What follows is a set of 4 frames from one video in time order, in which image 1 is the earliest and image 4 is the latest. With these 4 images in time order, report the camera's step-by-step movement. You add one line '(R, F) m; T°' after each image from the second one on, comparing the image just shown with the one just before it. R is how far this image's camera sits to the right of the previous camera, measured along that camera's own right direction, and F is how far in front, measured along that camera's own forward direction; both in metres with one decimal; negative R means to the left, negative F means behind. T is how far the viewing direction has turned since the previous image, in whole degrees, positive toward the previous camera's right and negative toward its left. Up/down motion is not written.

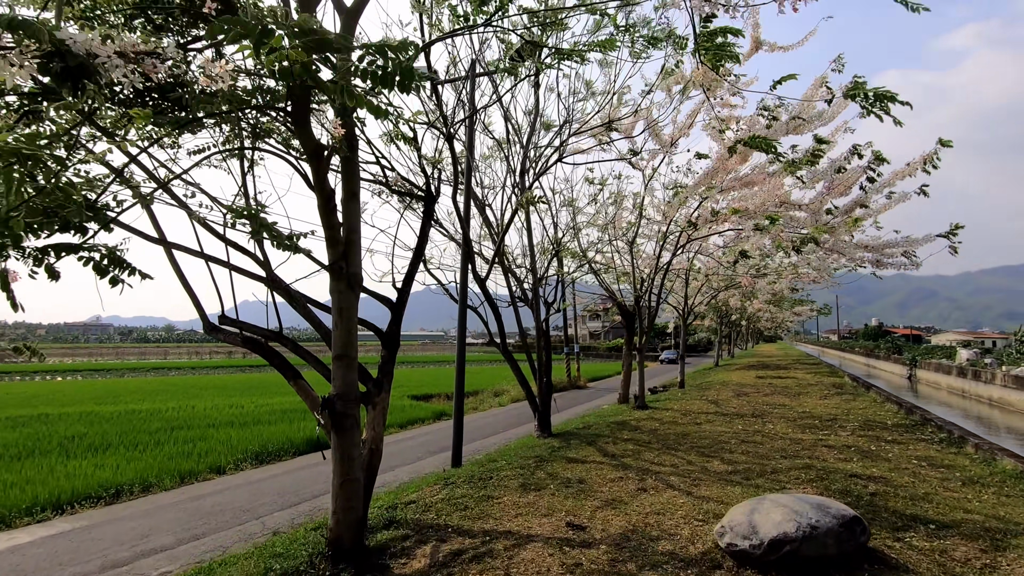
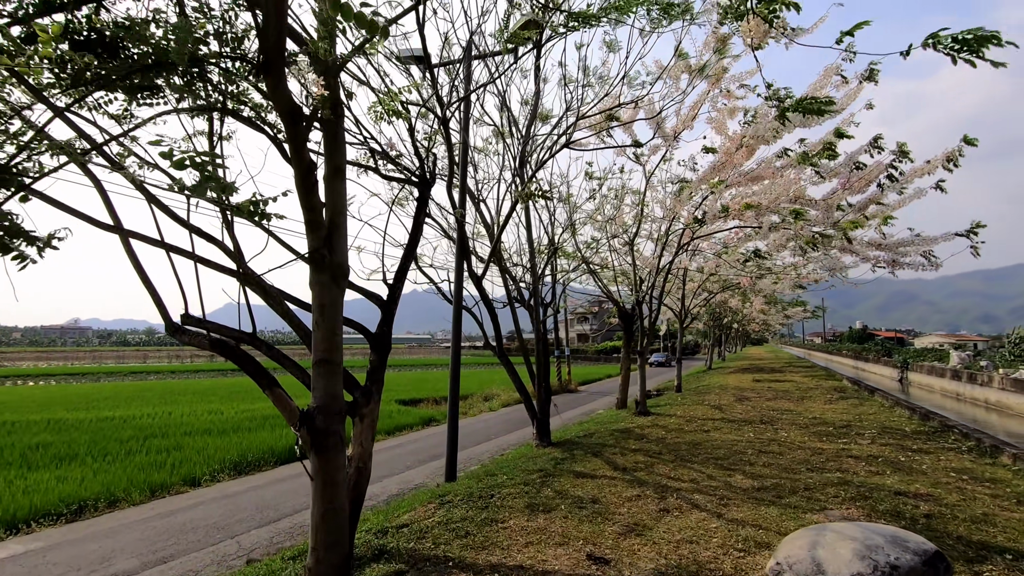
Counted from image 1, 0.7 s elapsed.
(-0.1, +0.5) m; +1°
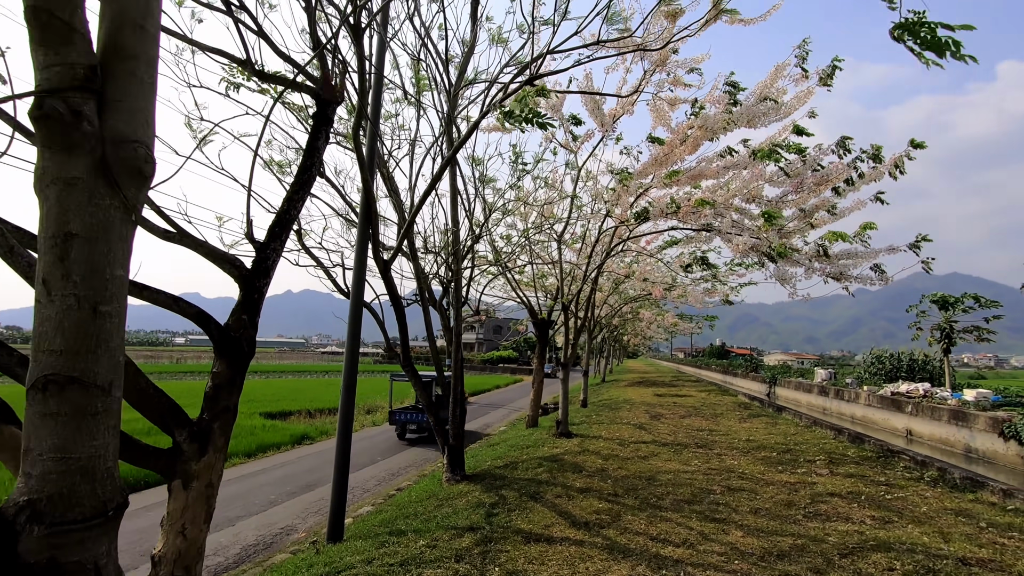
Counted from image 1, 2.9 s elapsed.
(-0.3, +1.5) m; +12°
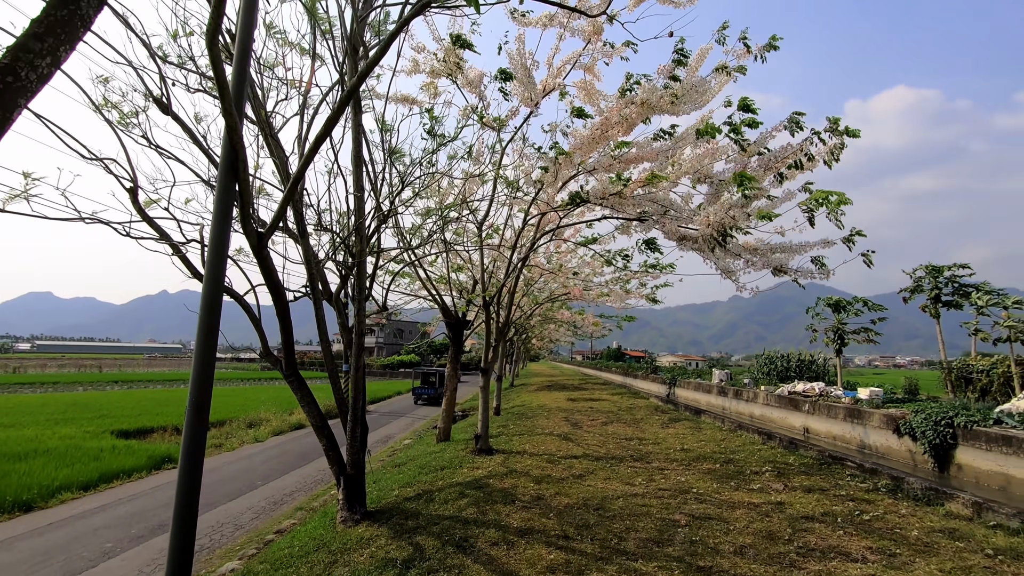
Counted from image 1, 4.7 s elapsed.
(-0.1, +1.1) m; +10°
